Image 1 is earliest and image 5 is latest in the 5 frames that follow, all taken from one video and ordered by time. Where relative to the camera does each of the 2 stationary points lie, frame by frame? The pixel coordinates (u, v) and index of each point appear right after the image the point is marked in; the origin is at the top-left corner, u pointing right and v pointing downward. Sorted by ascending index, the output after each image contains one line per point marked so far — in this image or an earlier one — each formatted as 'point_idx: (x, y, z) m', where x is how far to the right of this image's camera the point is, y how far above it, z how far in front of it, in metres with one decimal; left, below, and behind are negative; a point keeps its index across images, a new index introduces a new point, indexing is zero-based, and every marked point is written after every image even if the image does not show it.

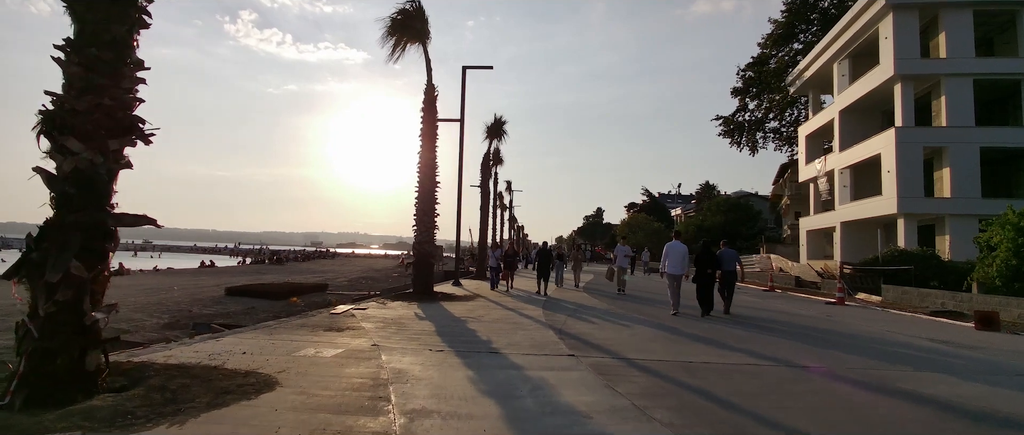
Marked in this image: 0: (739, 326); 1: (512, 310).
0: (+4.6, -2.2, +11.2) m
1: (0.0, -1.9, +11.1) m
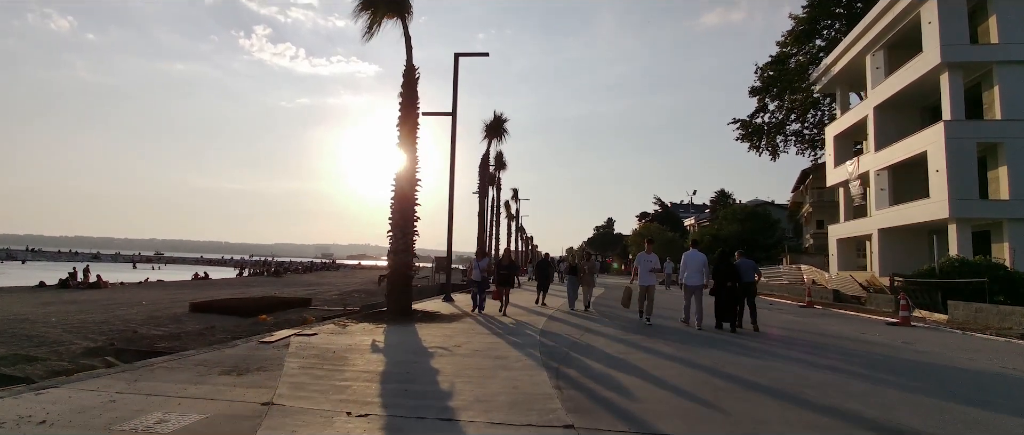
0: (+4.4, -2.2, +8.6) m
1: (-0.2, -1.9, +8.6) m
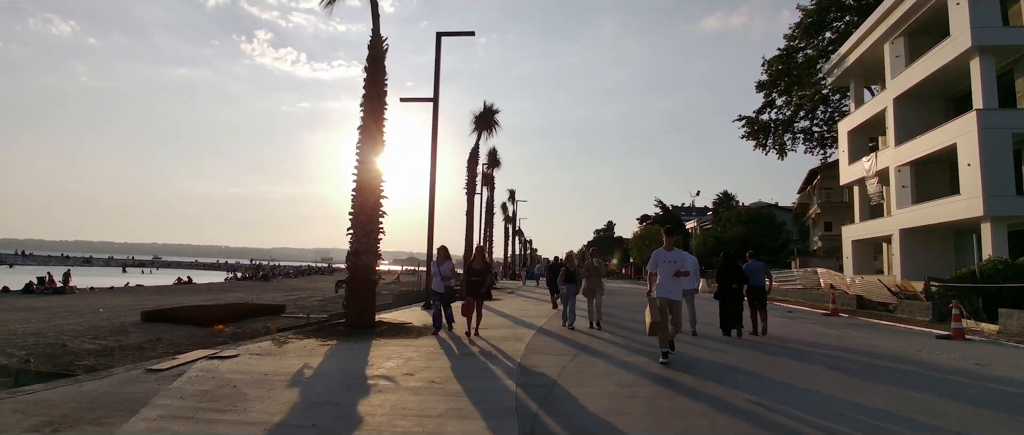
0: (+4.0, -2.1, +6.7) m
1: (-0.5, -1.8, +6.7) m
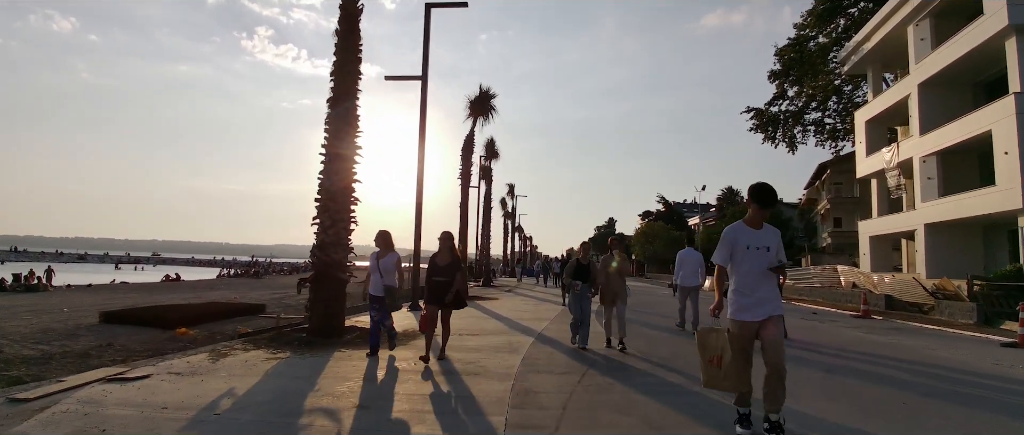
0: (+4.0, -1.9, +5.1) m
1: (-0.6, -1.6, +5.1) m
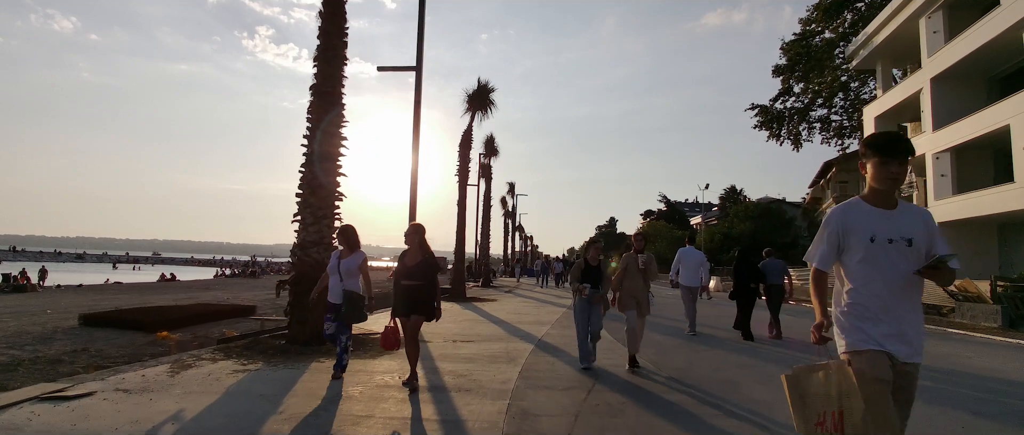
0: (+3.9, -1.8, +4.4) m
1: (-0.7, -1.5, +4.4) m
